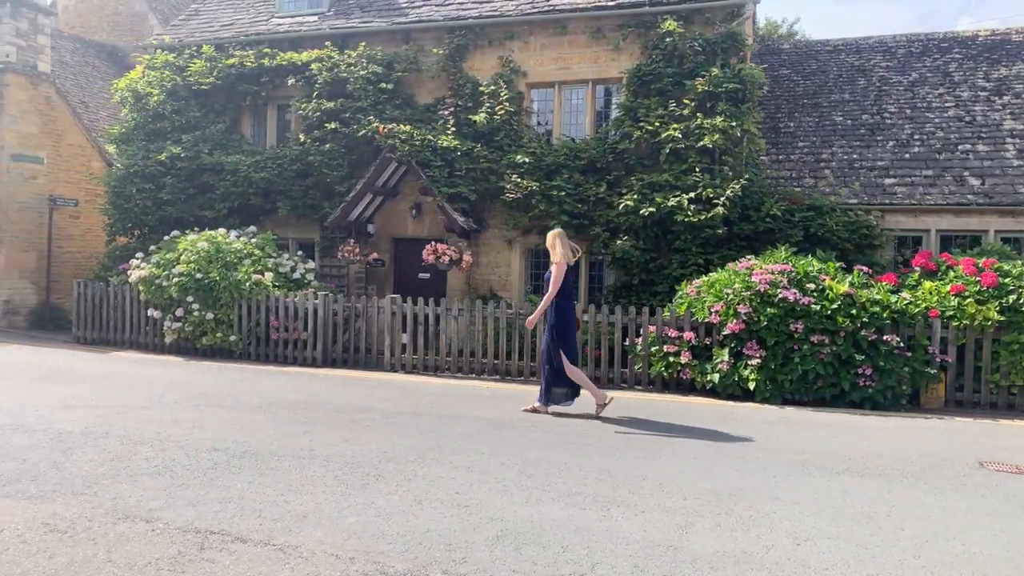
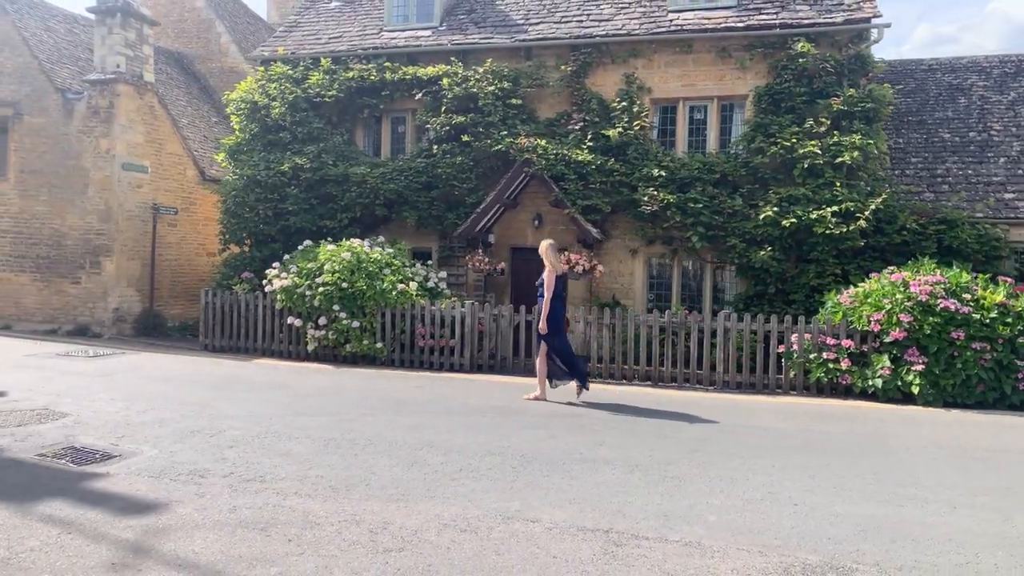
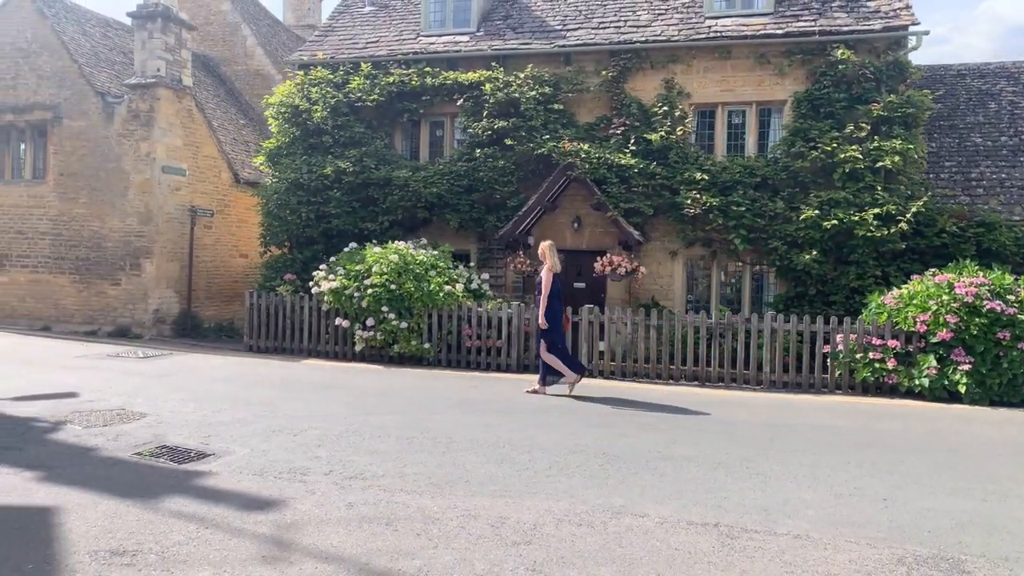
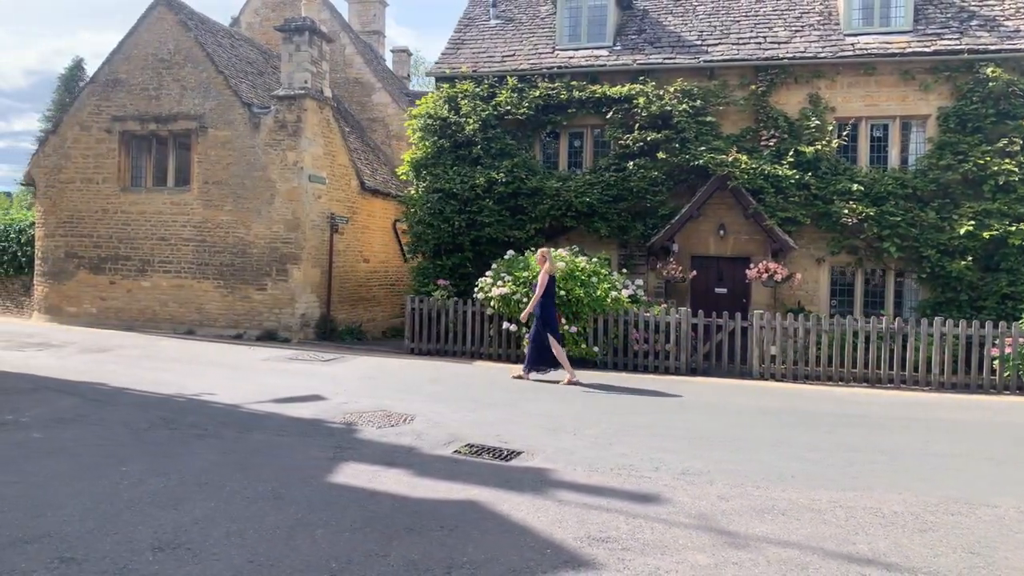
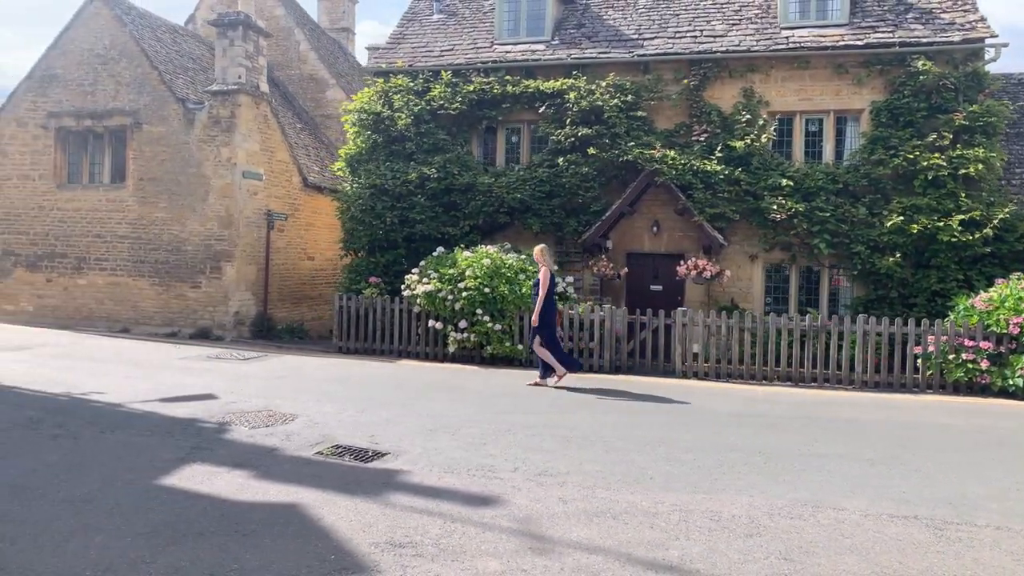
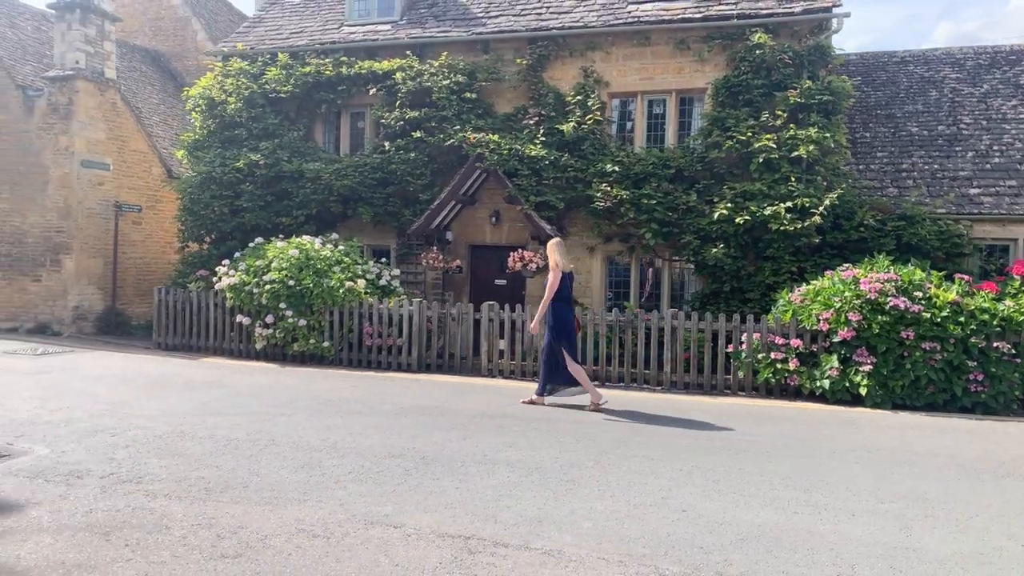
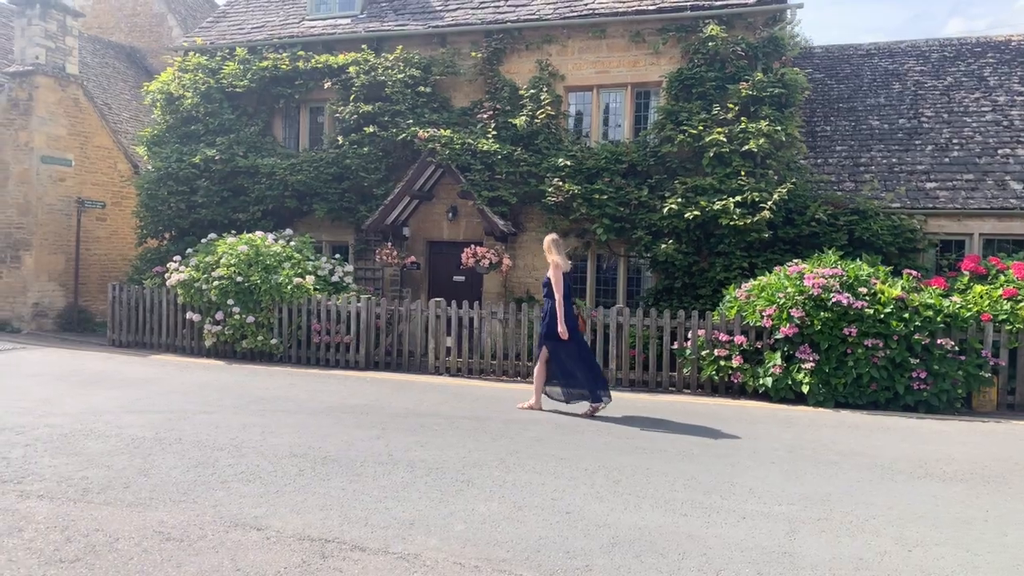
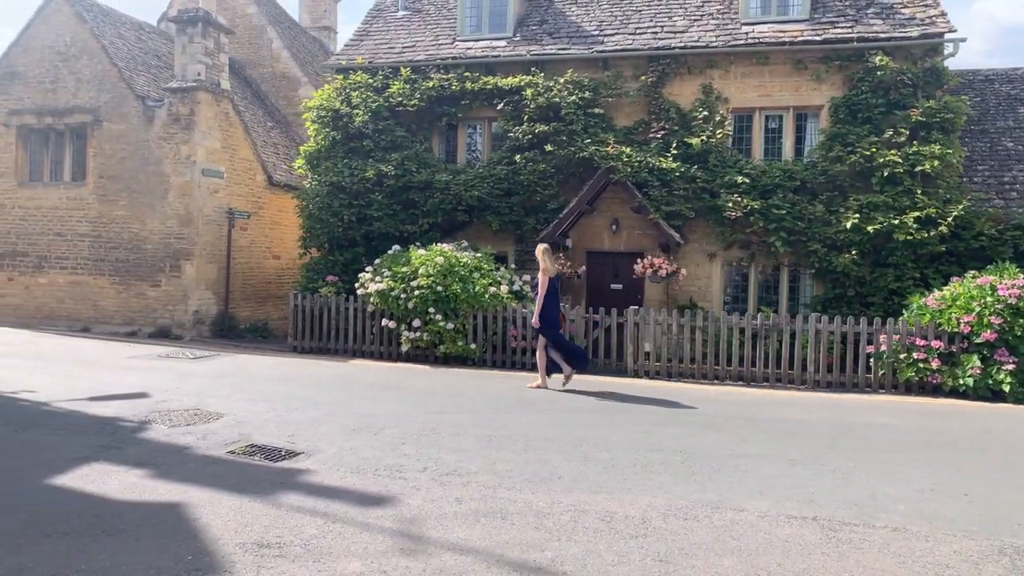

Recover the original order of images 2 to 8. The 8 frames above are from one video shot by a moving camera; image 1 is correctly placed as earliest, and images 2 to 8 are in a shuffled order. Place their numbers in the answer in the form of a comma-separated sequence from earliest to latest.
7, 6, 2, 3, 8, 5, 4
